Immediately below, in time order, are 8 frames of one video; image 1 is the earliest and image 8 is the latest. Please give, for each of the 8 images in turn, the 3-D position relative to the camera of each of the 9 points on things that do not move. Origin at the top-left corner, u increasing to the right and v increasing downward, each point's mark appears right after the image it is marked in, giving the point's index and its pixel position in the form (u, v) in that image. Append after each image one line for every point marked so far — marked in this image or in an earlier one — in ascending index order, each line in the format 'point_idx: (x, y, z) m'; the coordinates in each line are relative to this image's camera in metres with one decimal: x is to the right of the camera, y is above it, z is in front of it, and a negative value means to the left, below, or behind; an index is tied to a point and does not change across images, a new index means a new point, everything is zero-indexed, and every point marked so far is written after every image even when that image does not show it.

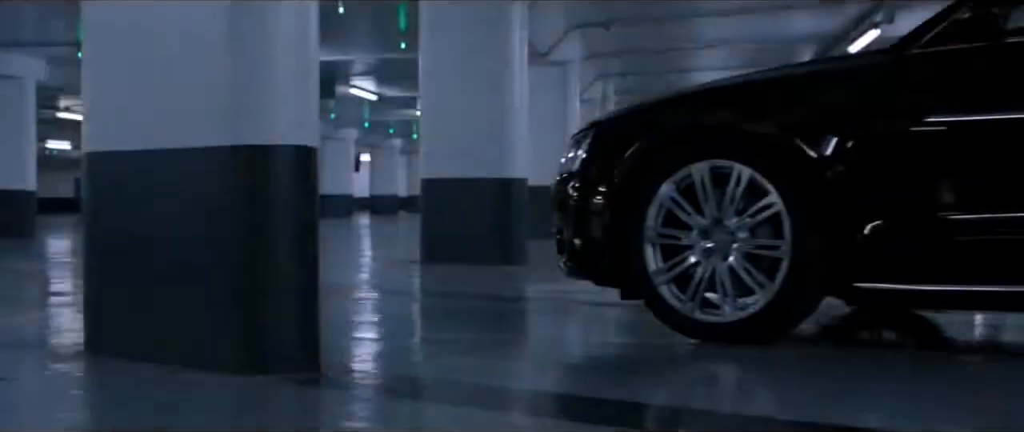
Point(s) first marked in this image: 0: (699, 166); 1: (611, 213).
0: (+0.5, +0.1, +4.0) m
1: (+0.3, 0.0, +4.2) m
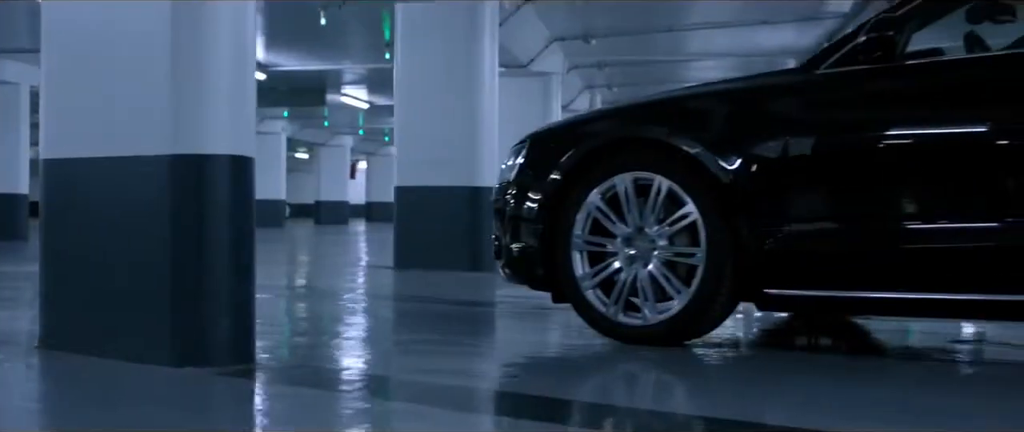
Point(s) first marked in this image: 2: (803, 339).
0: (+0.3, +0.1, +4.2) m
1: (+0.1, 0.0, +4.4) m
2: (+1.1, -0.5, +5.3) m
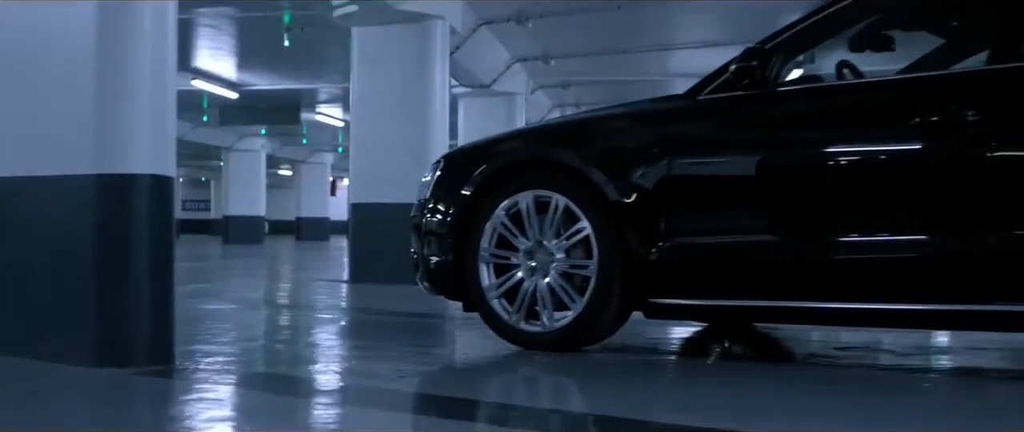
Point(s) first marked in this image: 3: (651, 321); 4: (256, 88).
0: (0.0, +0.1, +4.5) m
1: (-0.2, -0.1, +4.8) m
2: (+0.8, -0.5, +5.6) m
3: (+0.6, -0.5, +6.4) m
4: (-2.8, +1.4, +14.7) m
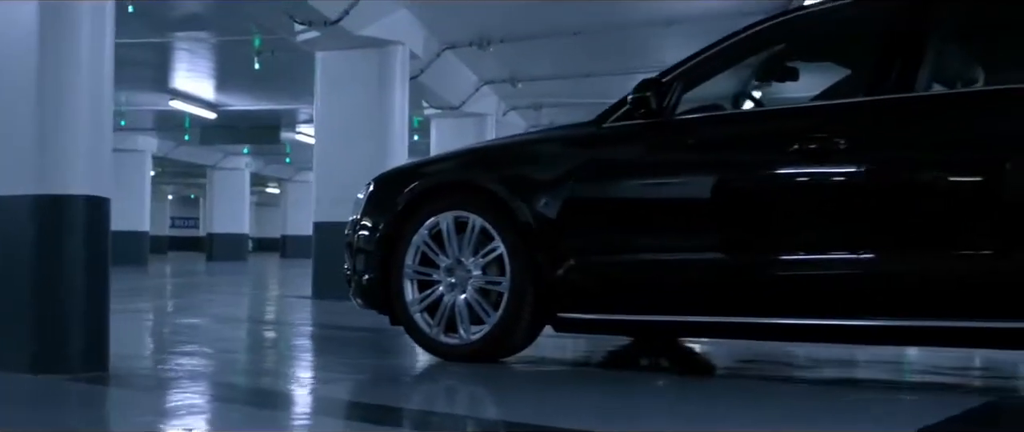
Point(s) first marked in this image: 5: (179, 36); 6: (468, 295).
0: (-0.2, 0.0, +4.8) m
1: (-0.5, -0.1, +5.0) m
2: (+0.5, -0.6, +5.9) m
3: (+0.4, -0.6, +6.7) m
4: (-3.1, +1.2, +15.0) m
5: (-2.8, +1.5, +11.2) m
6: (-0.2, -0.3, +4.7) m
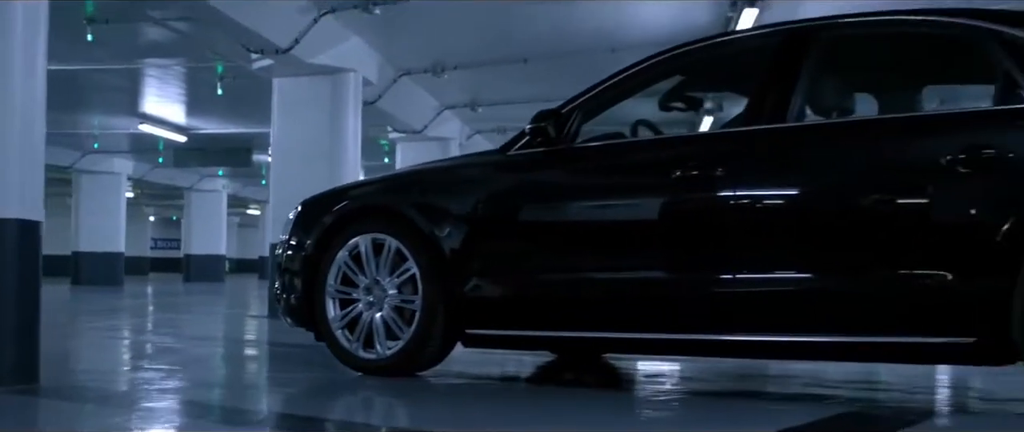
0: (-0.6, -0.1, +5.1) m
1: (-0.8, -0.2, +5.3) m
2: (+0.2, -0.7, +6.2) m
3: (0.0, -0.7, +6.9) m
4: (-3.5, +1.0, +15.3) m
5: (-3.1, +1.3, +11.5) m
6: (-0.5, -0.4, +5.0) m
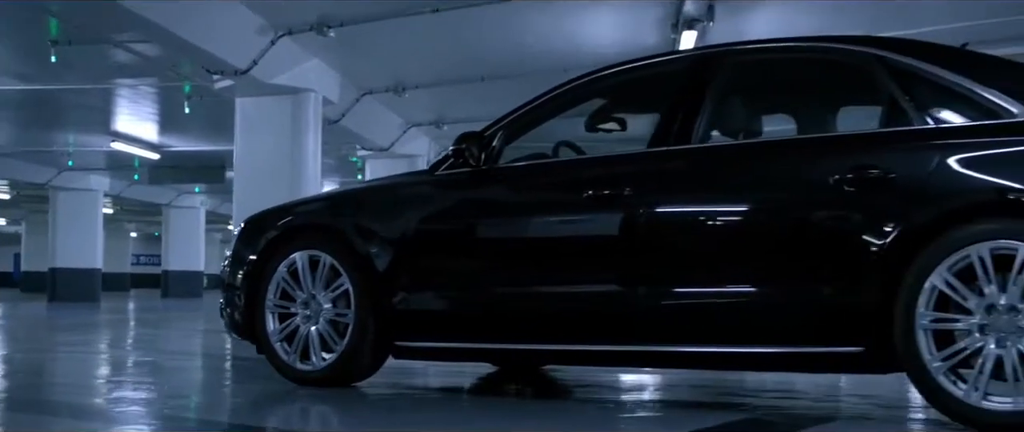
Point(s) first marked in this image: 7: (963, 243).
0: (-0.8, -0.2, +5.3) m
1: (-1.1, -0.3, +5.5) m
2: (-0.1, -0.8, +6.4) m
3: (-0.2, -0.8, +7.2) m
4: (-3.8, +0.8, +15.5) m
5: (-3.4, +1.2, +11.7) m
6: (-0.7, -0.4, +5.2) m
7: (+1.3, -0.1, +3.9) m
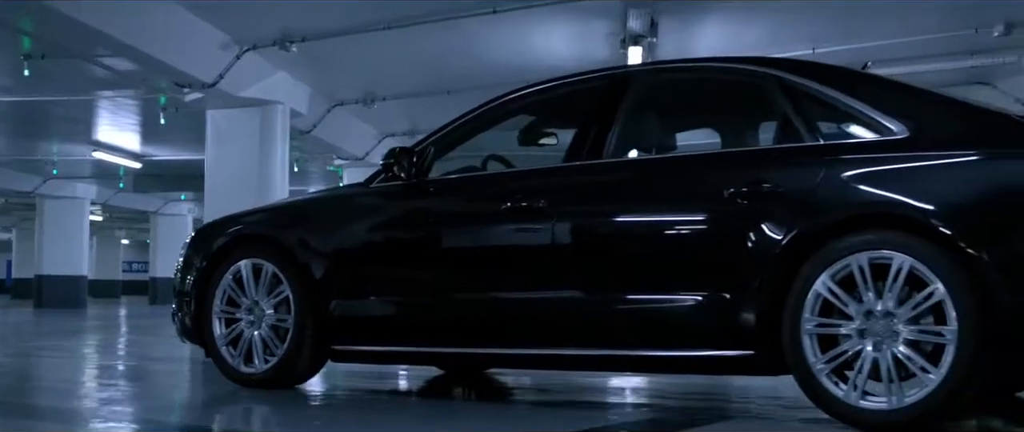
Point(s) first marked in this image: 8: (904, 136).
0: (-1.1, -0.2, +5.6) m
1: (-1.4, -0.3, +5.8) m
2: (-0.3, -0.9, +6.7) m
3: (-0.5, -0.8, +7.4) m
4: (-4.1, +0.7, +15.7) m
5: (-3.7, +1.1, +12.0) m
6: (-1.0, -0.5, +5.5) m
7: (+1.0, -0.1, +4.2) m
8: (+1.2, +0.2, +4.2) m
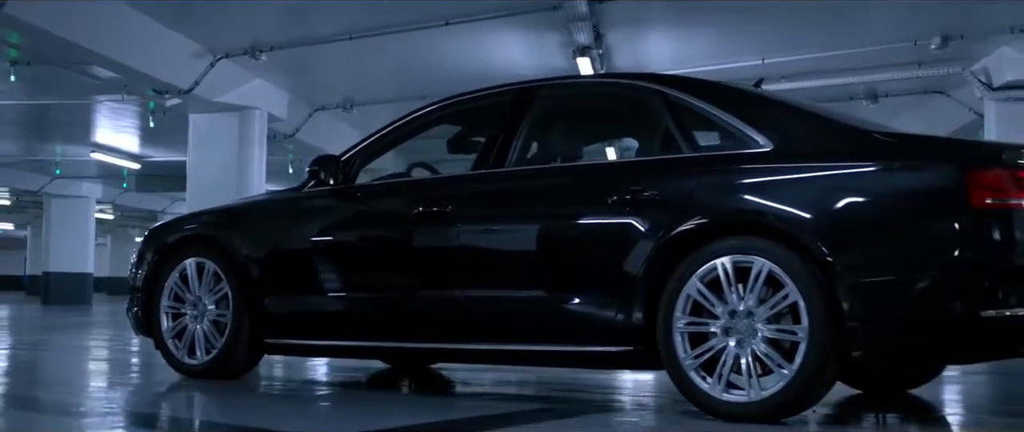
0: (-1.4, -0.2, +6.0) m
1: (-1.7, -0.3, +6.2) m
2: (-0.6, -0.9, +7.0) m
3: (-0.8, -0.9, +7.8) m
4: (-4.2, +0.7, +16.2) m
5: (-3.9, +1.1, +12.4) m
6: (-1.3, -0.5, +5.9) m
7: (+0.7, -0.1, +4.5) m
8: (+0.9, +0.2, +4.6) m
